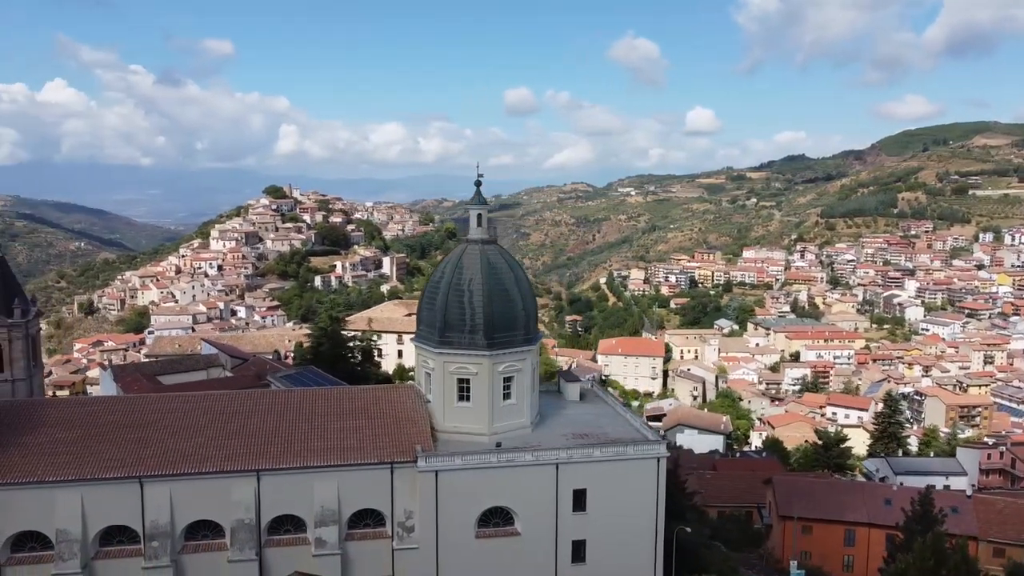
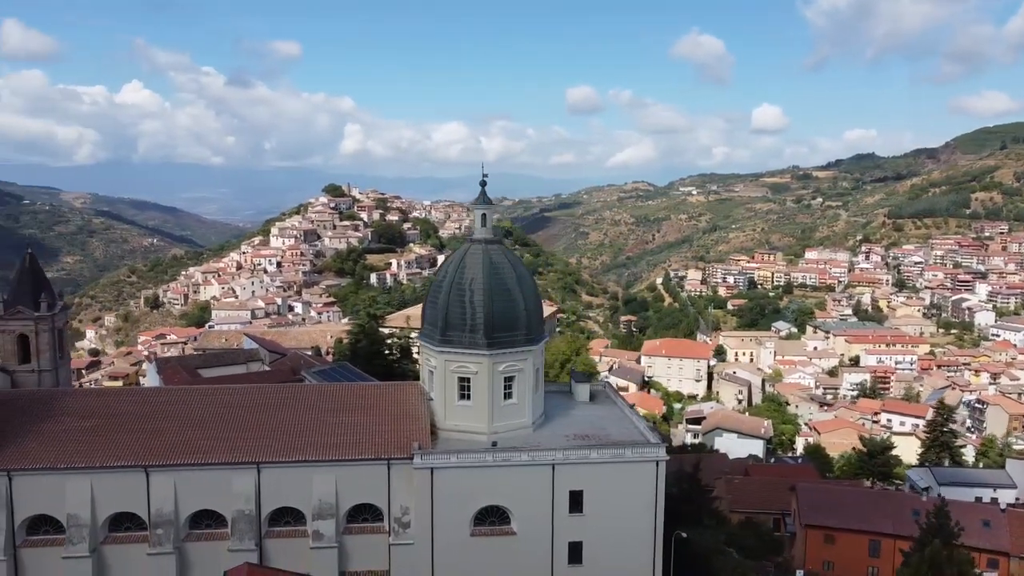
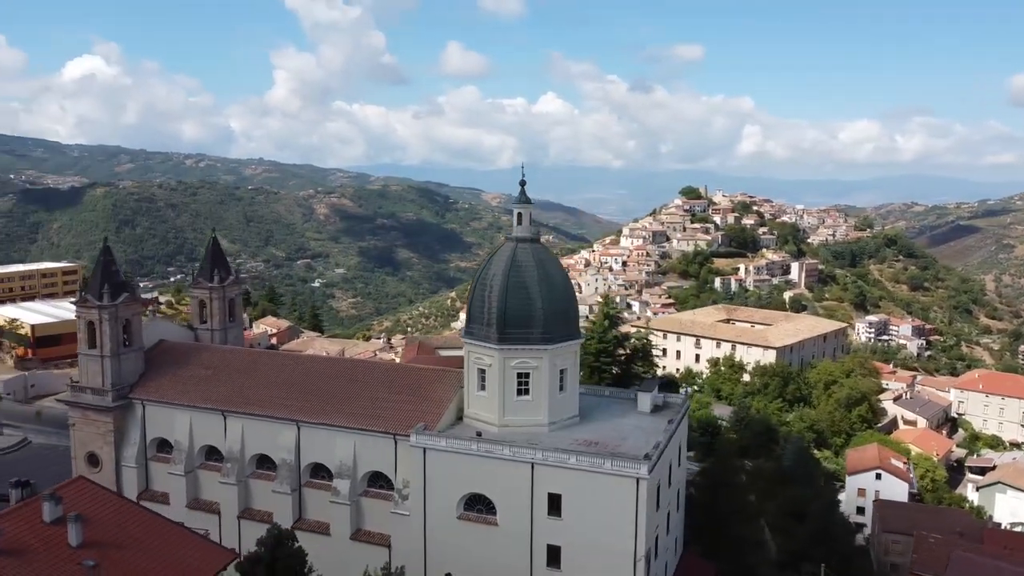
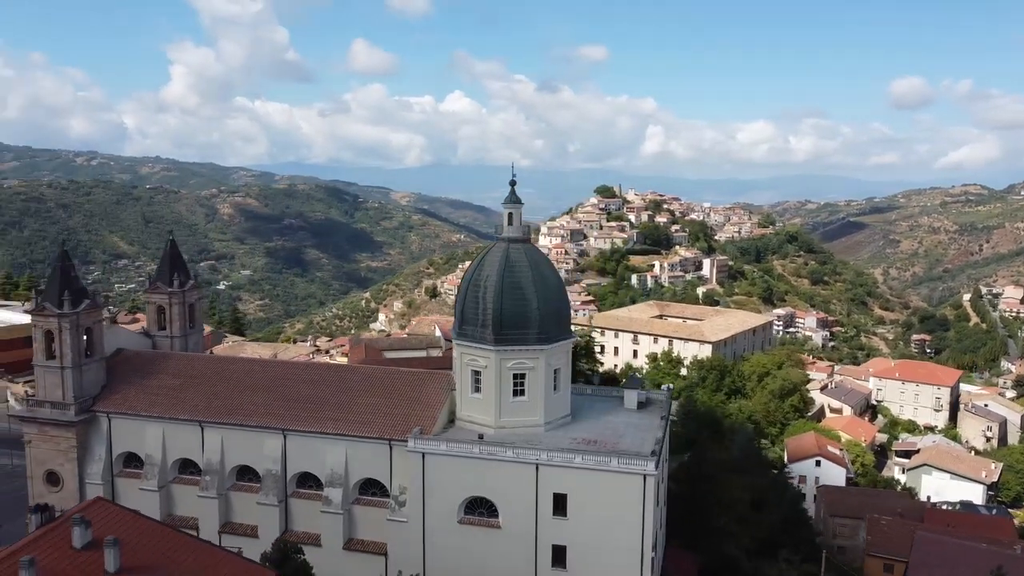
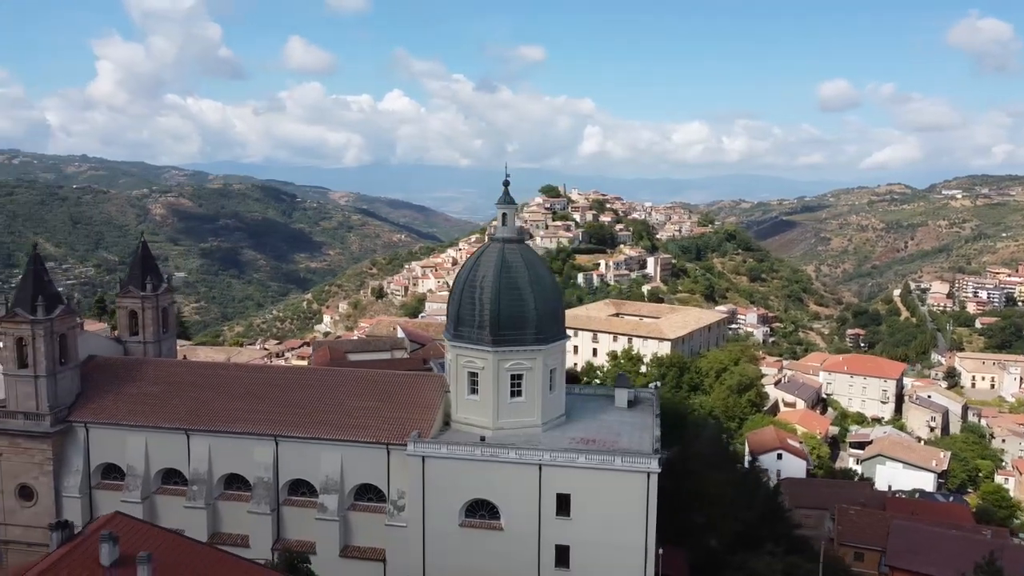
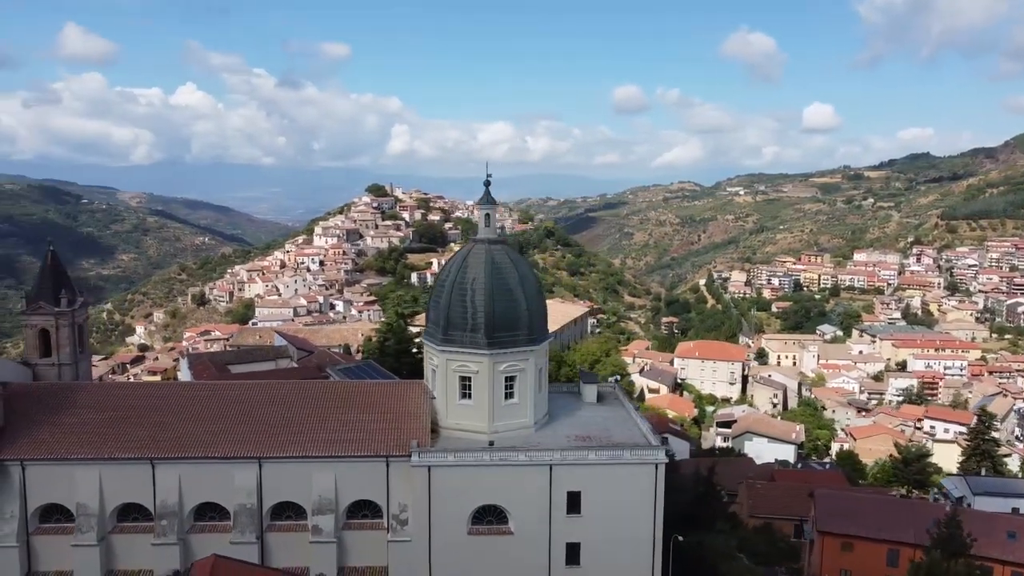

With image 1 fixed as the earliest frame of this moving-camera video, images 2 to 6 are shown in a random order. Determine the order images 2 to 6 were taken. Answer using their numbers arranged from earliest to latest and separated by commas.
2, 6, 5, 4, 3
